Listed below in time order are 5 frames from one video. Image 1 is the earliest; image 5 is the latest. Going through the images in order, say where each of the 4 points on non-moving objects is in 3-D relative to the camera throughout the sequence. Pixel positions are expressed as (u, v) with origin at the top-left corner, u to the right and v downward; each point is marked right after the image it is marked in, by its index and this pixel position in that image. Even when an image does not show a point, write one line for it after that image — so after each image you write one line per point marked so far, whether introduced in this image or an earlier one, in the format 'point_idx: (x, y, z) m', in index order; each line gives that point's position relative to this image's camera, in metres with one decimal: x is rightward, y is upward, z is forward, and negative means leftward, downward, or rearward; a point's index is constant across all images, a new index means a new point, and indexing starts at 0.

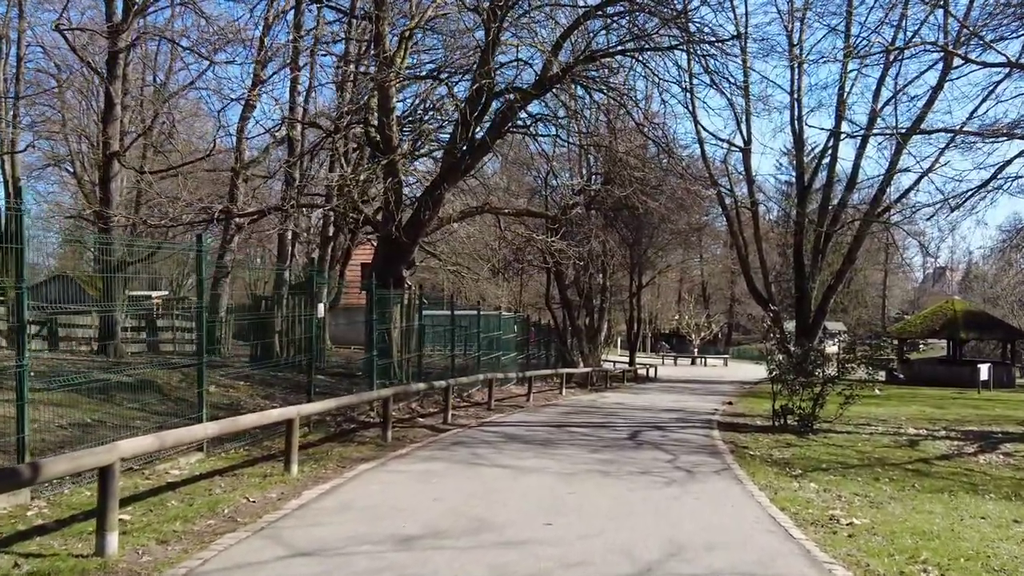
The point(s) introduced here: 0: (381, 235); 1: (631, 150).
0: (-2.4, +1.0, +14.9) m
1: (+2.3, +2.6, +15.8) m
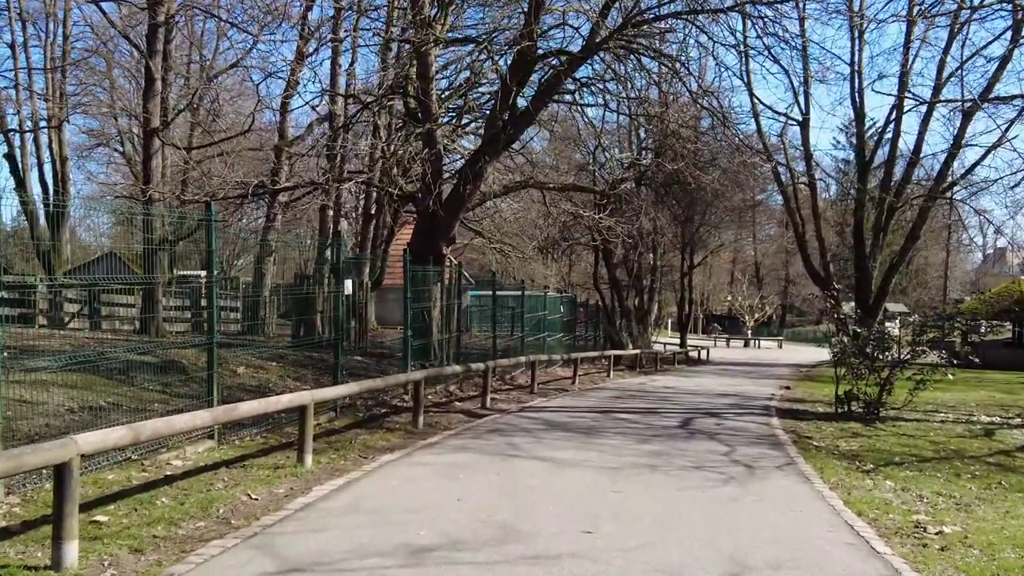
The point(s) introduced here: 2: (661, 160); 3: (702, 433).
0: (-1.6, +1.4, +14.3) m
1: (+3.1, +3.0, +14.9) m
2: (+3.3, +2.8, +17.6) m
3: (+1.9, -1.5, +8.2) m
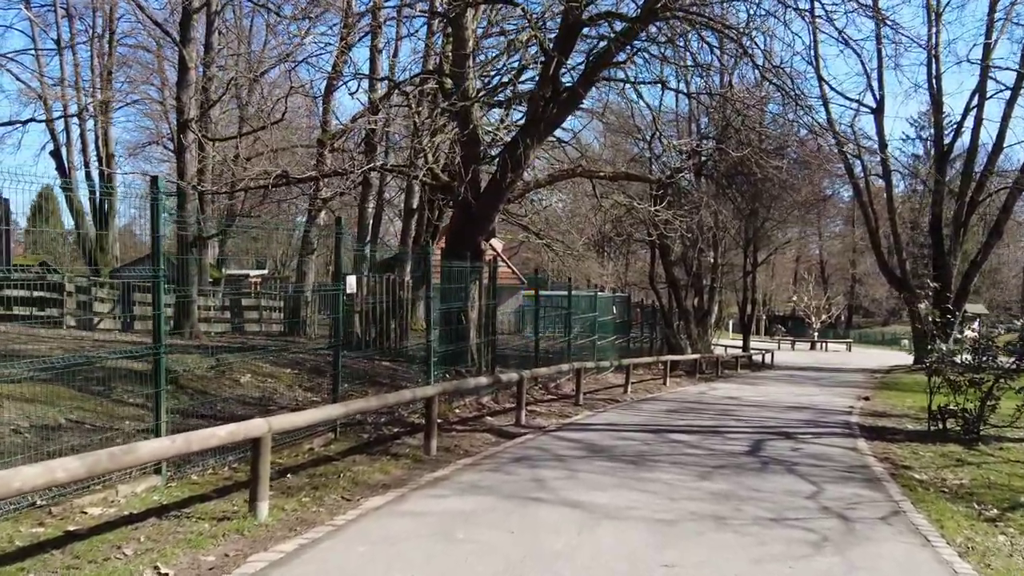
0: (-0.9, +1.4, +13.0) m
1: (+3.9, +3.1, +13.2) m
2: (+4.2, +2.8, +16.0) m
3: (+2.2, -1.5, +6.7) m
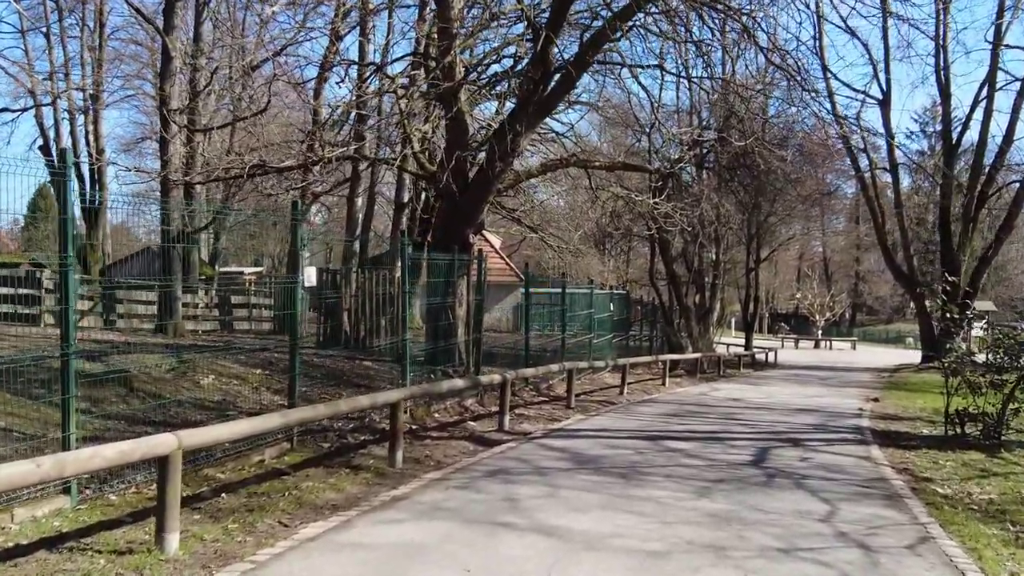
0: (-1.1, +1.5, +12.3) m
1: (+3.7, +3.1, +12.5) m
2: (+4.0, +2.8, +15.2) m
3: (+2.0, -1.4, +5.9) m
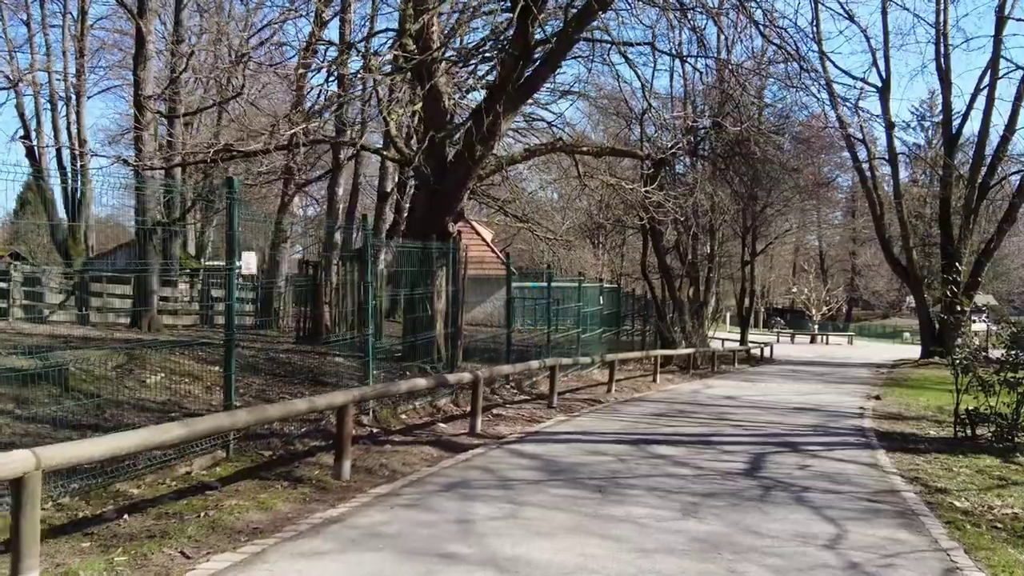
0: (-1.3, +1.6, +11.6) m
1: (+3.4, +3.2, +11.8) m
2: (+3.8, +3.0, +14.5) m
3: (+1.8, -1.3, +5.3) m
